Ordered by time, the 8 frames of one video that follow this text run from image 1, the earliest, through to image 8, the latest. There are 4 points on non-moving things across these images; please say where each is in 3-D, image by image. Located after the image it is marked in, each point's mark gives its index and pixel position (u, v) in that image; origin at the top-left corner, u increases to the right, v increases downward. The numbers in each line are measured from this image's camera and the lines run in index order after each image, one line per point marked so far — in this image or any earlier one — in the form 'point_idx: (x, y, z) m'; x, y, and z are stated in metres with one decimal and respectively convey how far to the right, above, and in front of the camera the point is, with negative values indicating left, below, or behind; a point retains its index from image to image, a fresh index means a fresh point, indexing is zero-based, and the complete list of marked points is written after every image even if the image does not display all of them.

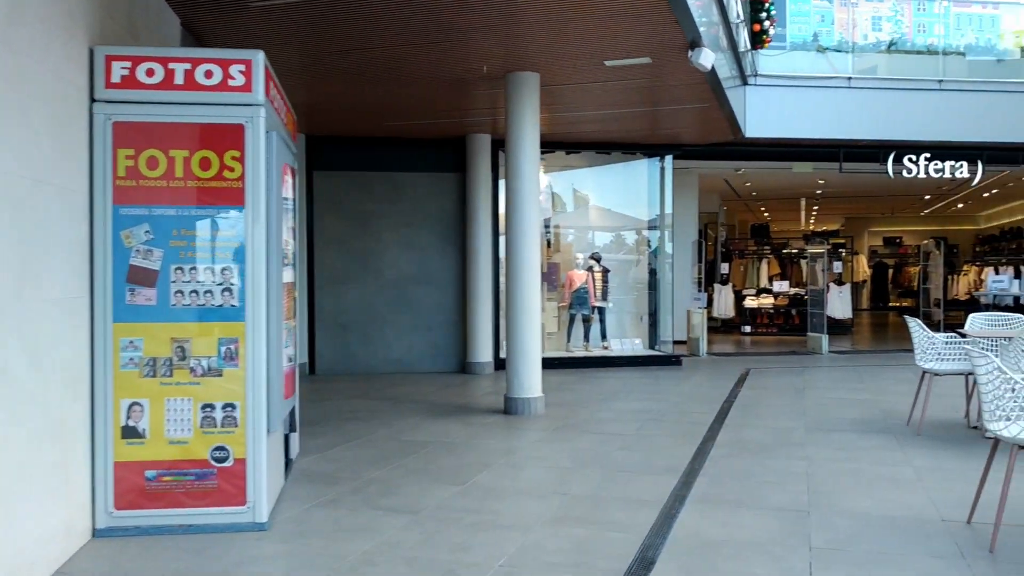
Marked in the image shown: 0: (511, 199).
0: (0.0, +0.6, +6.2) m
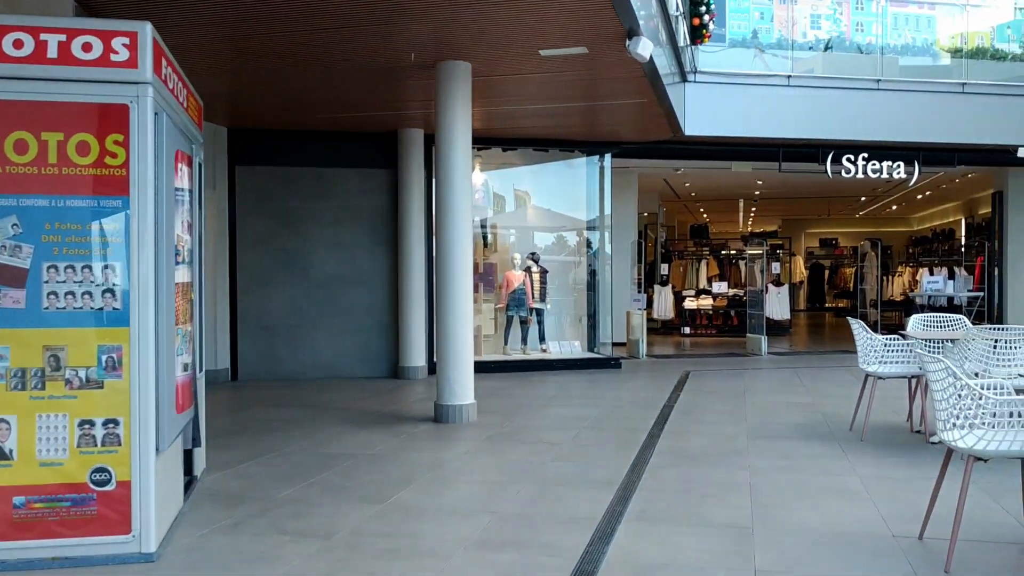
0: (-0.5, +0.6, +5.8) m
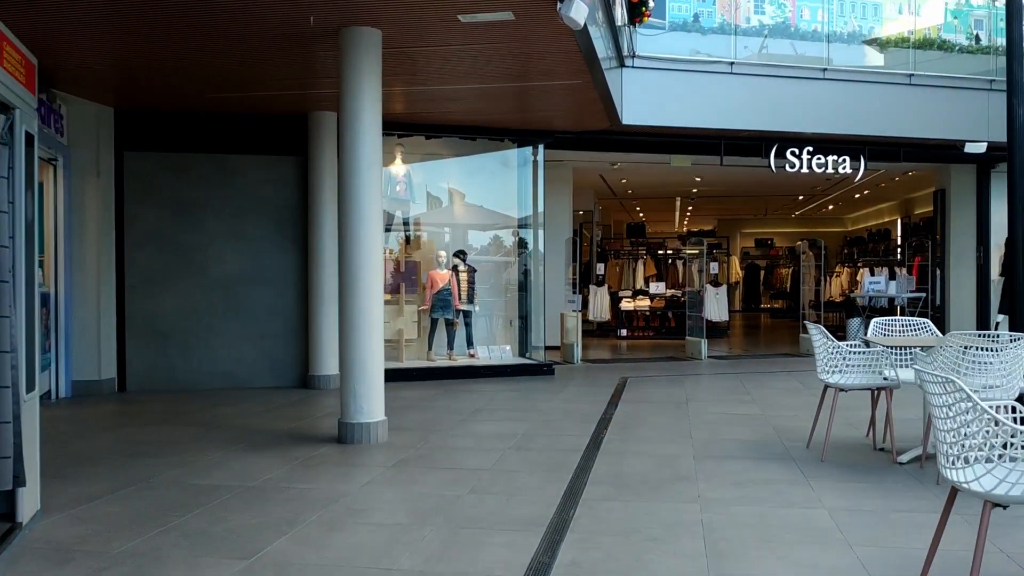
0: (-0.9, +0.6, +5.1) m
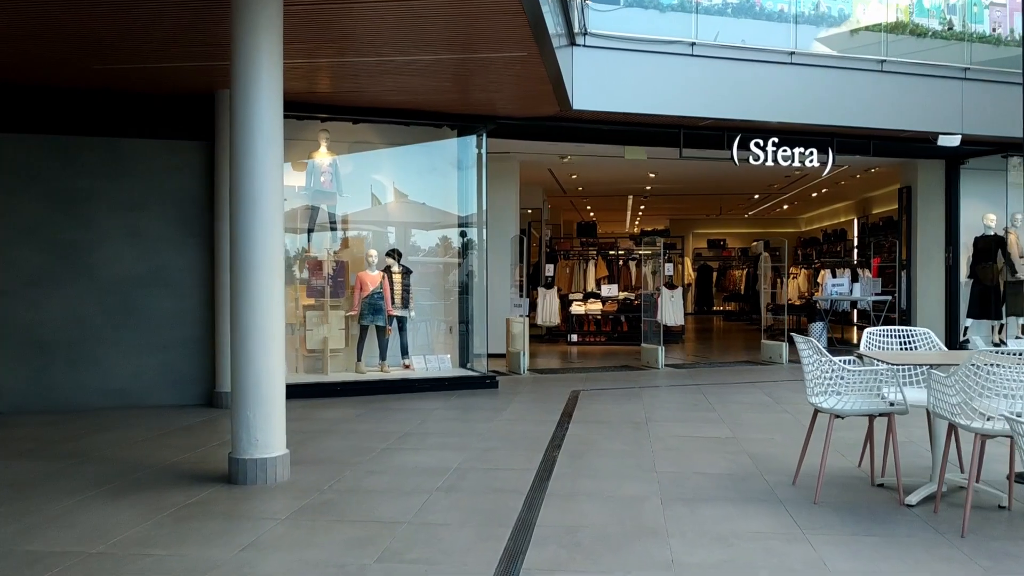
0: (-1.2, +0.6, +4.2) m
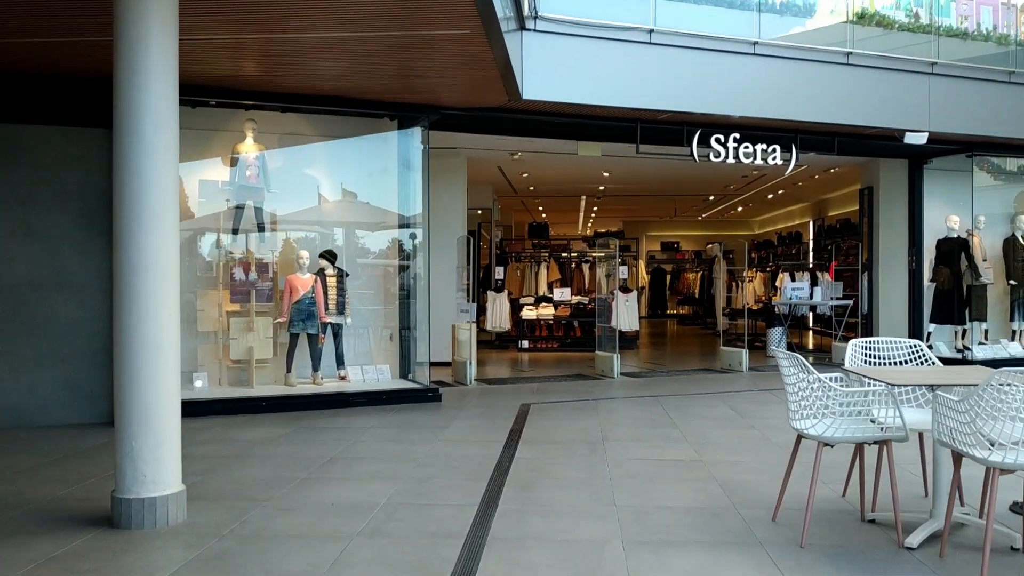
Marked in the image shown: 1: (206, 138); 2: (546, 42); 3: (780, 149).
0: (-1.5, +0.5, +3.5) m
1: (-2.3, +1.1, +6.9) m
2: (+0.2, +1.8, +6.9) m
3: (+2.4, +1.2, +8.2) m
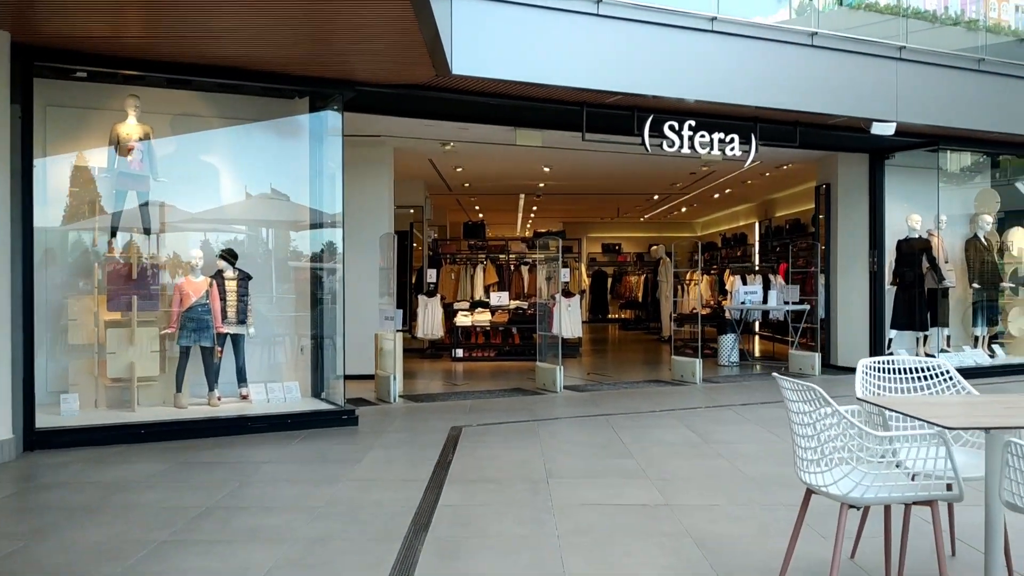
0: (-1.7, +0.5, +2.5) m
1: (-2.8, +1.1, +5.9) m
2: (-0.2, +1.8, +6.0) m
3: (+1.8, +1.2, +7.4) m
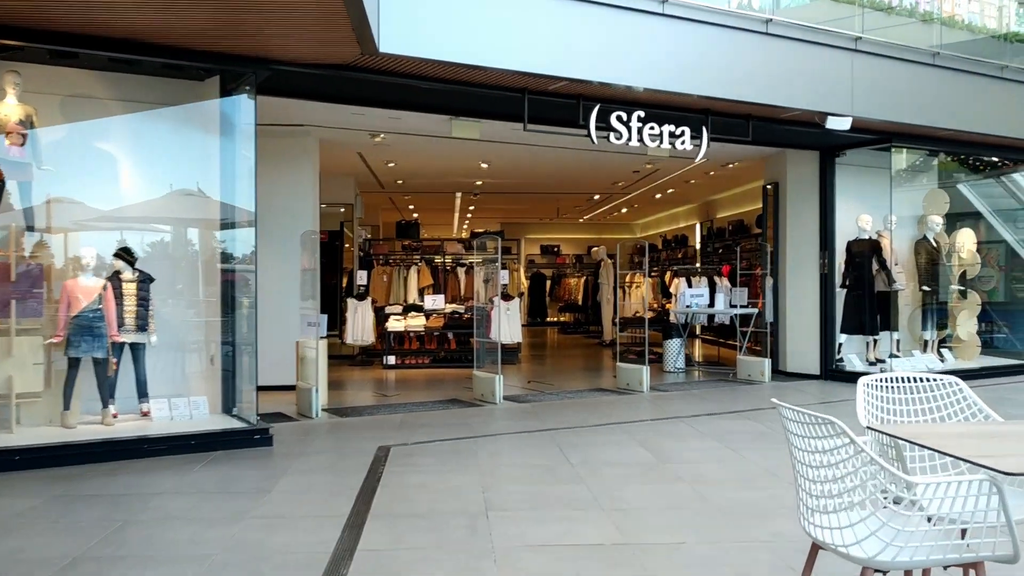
0: (-1.9, +0.5, +1.8) m
1: (-3.2, +1.0, +5.1) m
2: (-0.6, +1.8, +5.4) m
3: (+1.3, +1.2, +7.0) m
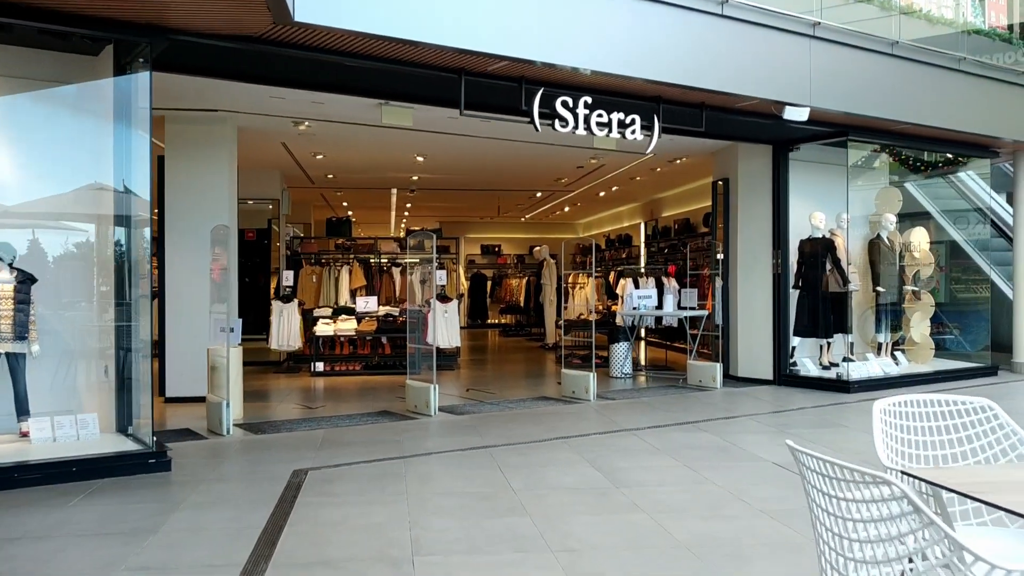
0: (-2.0, +0.5, +1.1) m
1: (-3.5, +1.0, +4.3) m
2: (-0.9, +1.8, +4.8) m
3: (+0.9, +1.2, +6.5) m
